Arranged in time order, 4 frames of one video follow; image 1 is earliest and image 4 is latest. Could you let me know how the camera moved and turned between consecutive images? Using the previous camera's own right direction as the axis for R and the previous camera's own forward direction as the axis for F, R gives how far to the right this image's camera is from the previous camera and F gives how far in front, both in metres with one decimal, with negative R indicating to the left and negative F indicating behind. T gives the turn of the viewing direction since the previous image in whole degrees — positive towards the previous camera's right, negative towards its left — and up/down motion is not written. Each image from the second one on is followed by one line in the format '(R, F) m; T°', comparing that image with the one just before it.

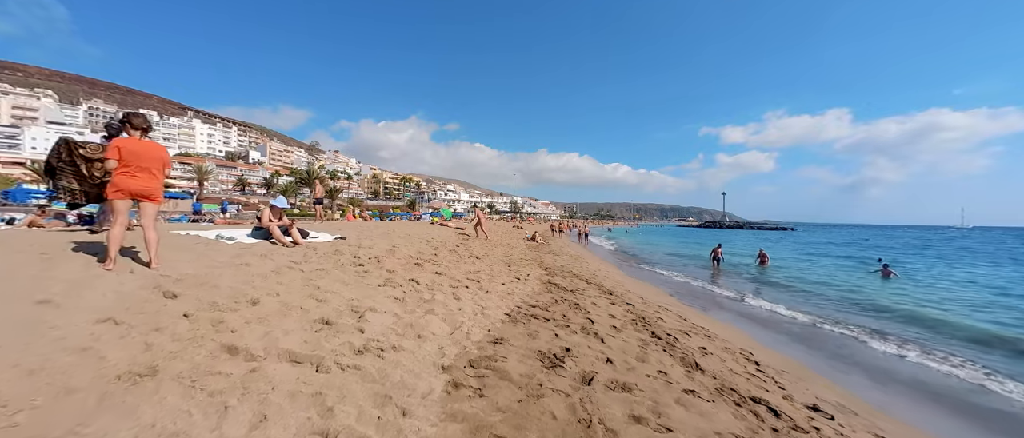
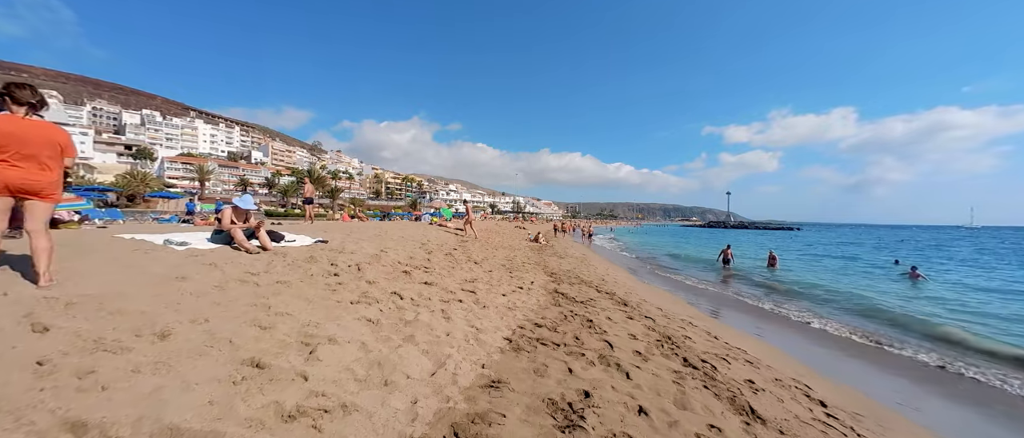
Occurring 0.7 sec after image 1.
(0.0, +0.8) m; 0°
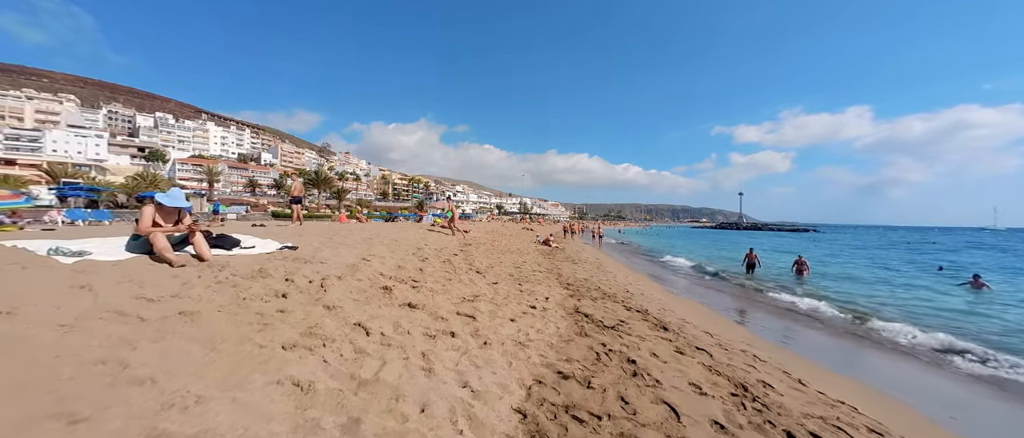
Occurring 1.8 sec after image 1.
(-0.1, +1.3) m; -1°
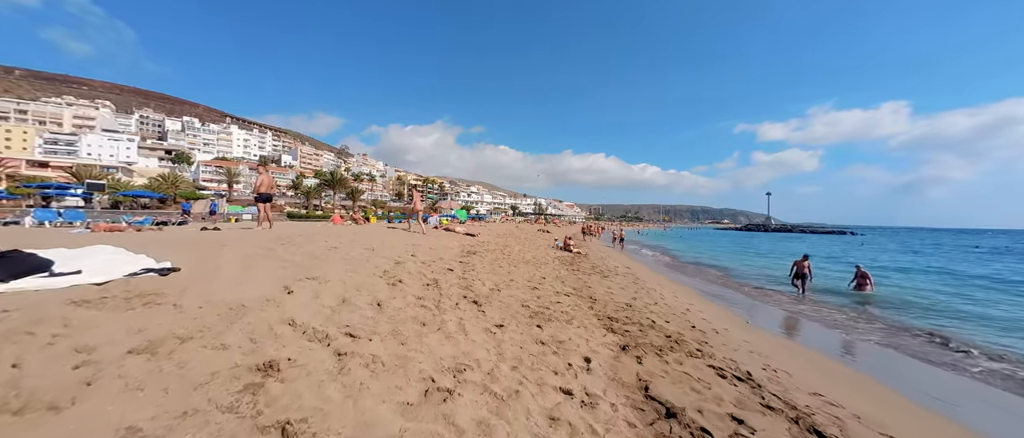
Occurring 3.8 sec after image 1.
(0.0, +2.4) m; -3°
